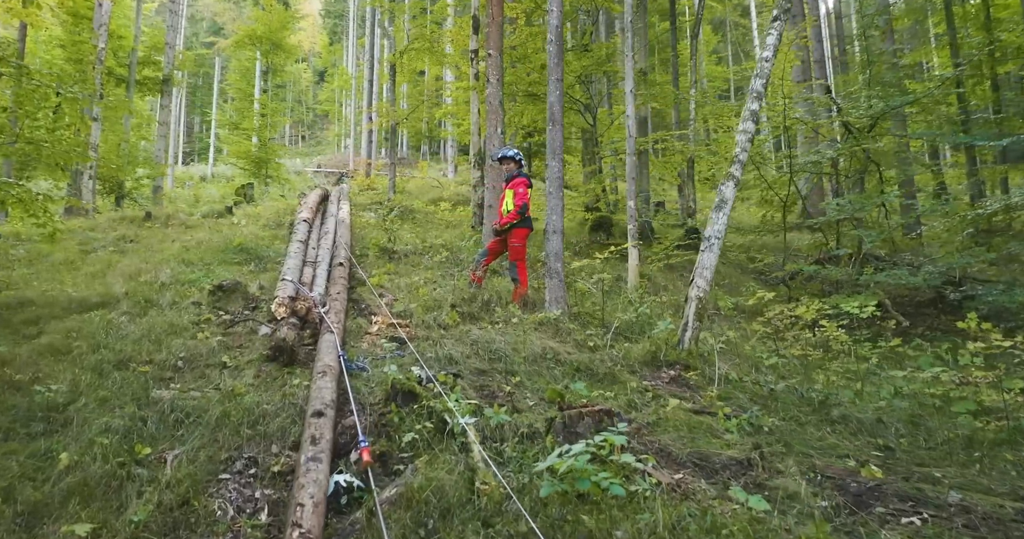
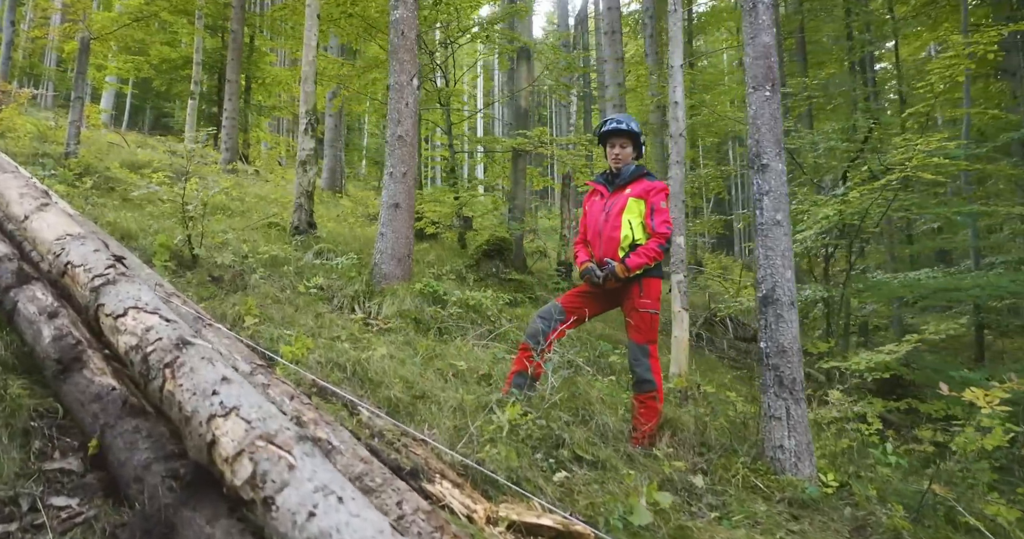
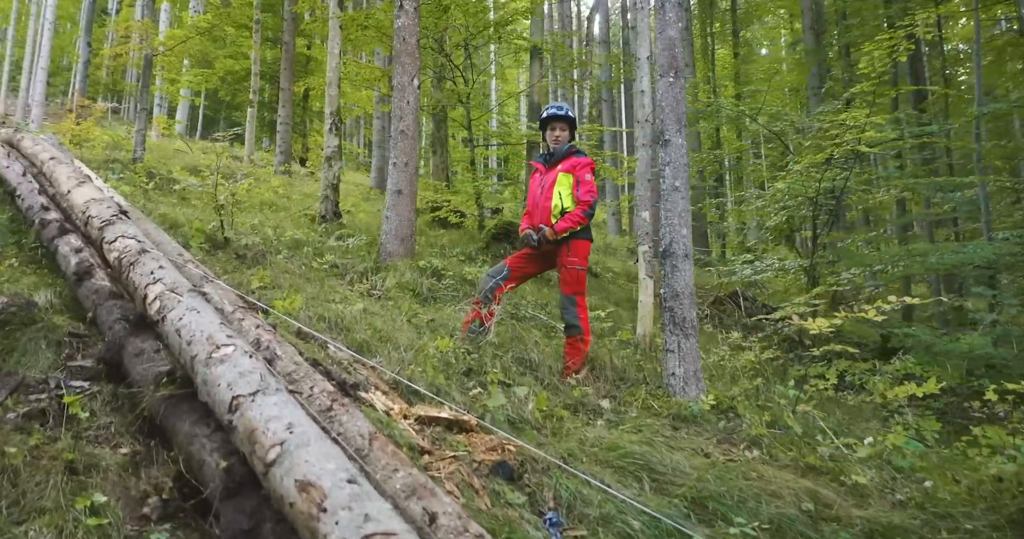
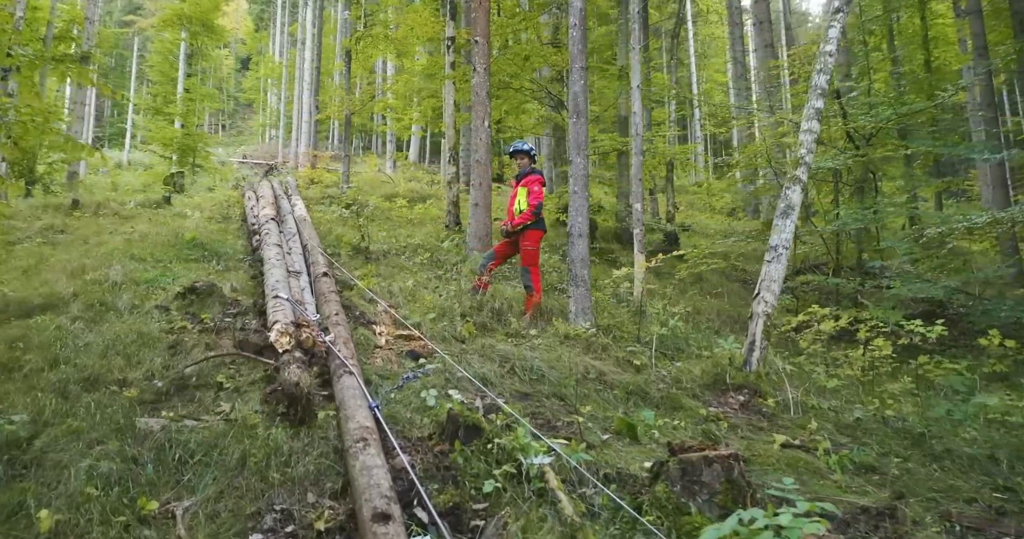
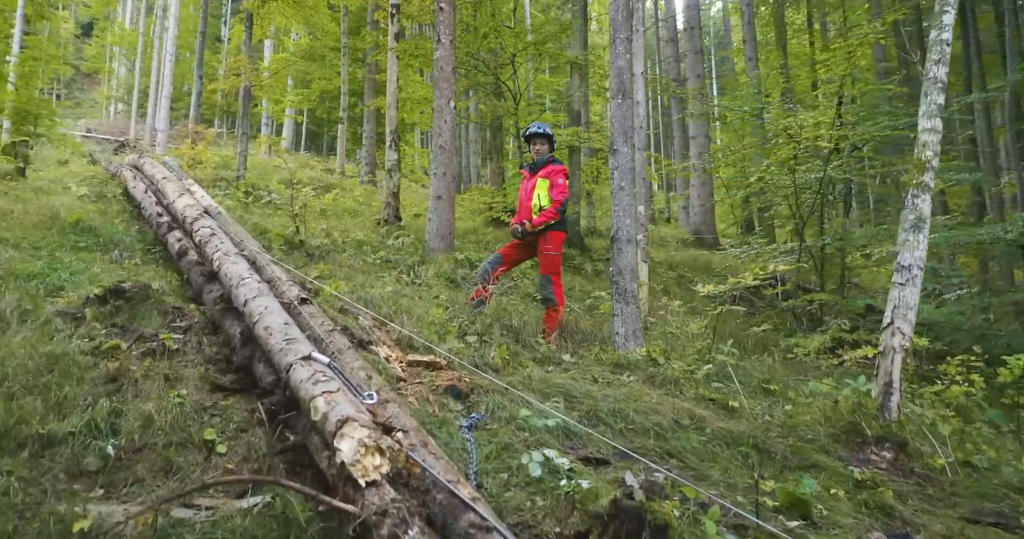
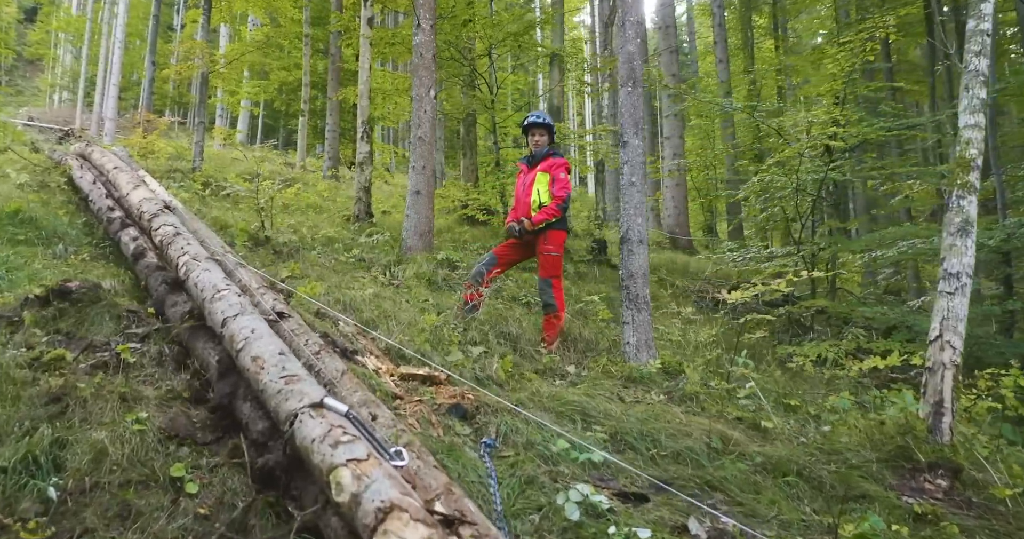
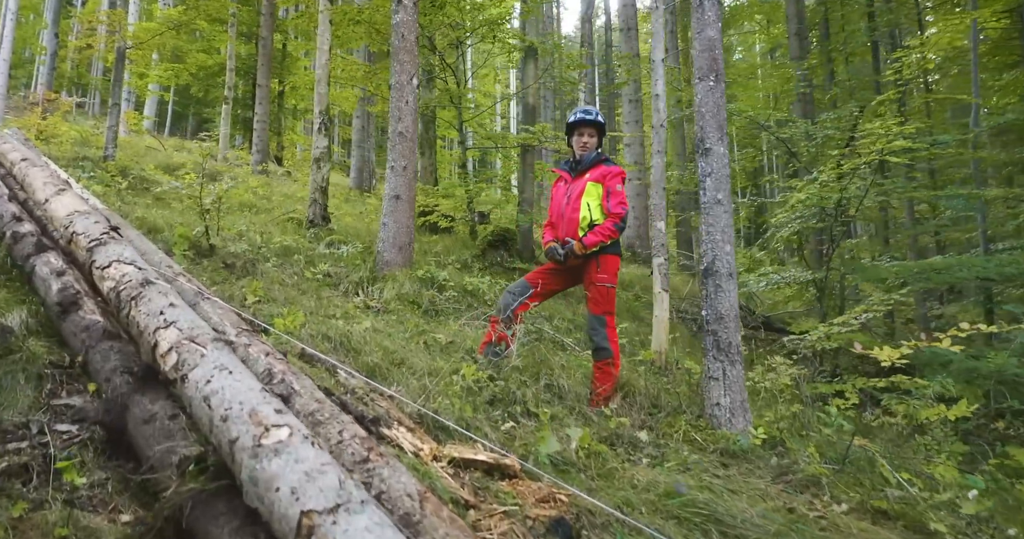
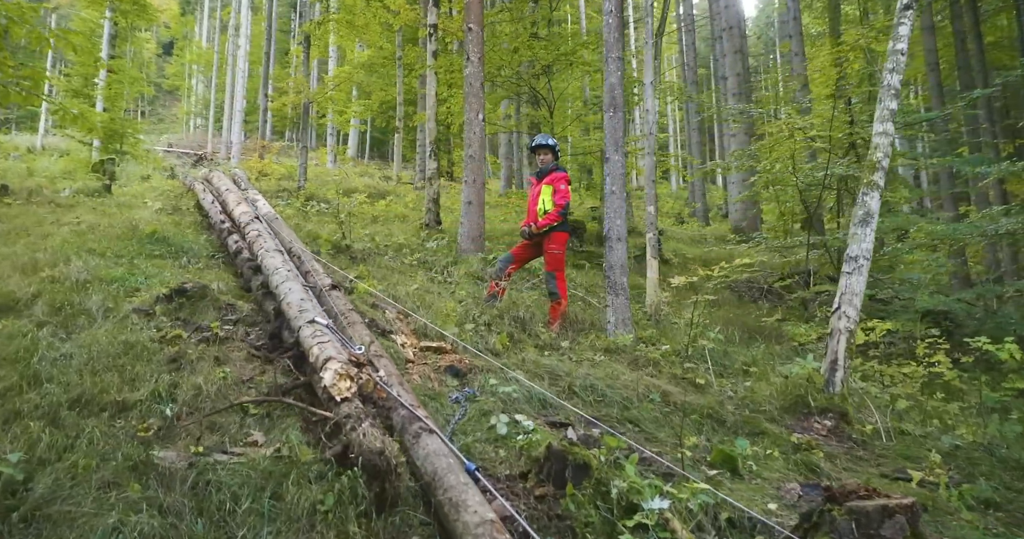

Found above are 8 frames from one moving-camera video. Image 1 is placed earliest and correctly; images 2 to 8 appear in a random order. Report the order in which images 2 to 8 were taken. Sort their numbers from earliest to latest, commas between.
4, 8, 5, 6, 3, 7, 2
